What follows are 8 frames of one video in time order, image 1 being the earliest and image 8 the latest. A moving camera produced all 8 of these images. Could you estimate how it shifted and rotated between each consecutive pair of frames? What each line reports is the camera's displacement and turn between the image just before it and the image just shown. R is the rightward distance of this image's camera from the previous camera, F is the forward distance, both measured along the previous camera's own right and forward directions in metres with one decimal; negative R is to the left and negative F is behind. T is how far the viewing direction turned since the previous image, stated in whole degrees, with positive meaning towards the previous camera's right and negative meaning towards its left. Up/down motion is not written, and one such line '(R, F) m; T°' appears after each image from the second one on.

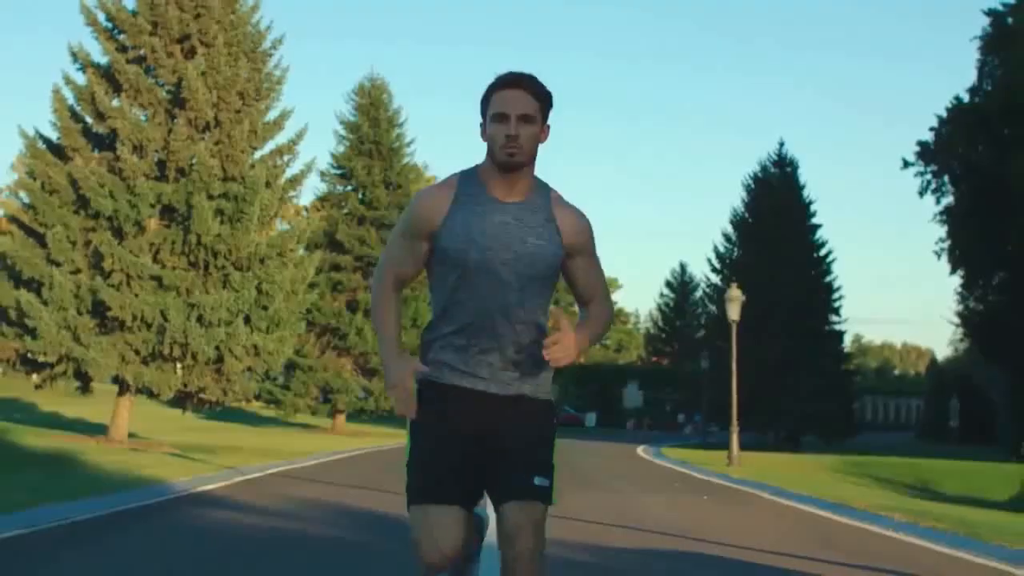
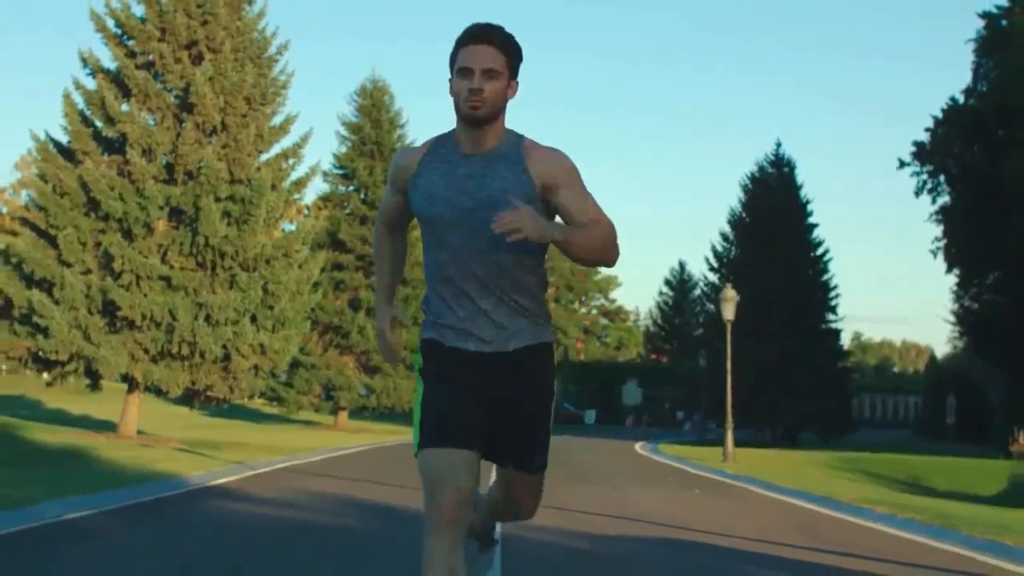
(0.0, -0.7) m; 0°
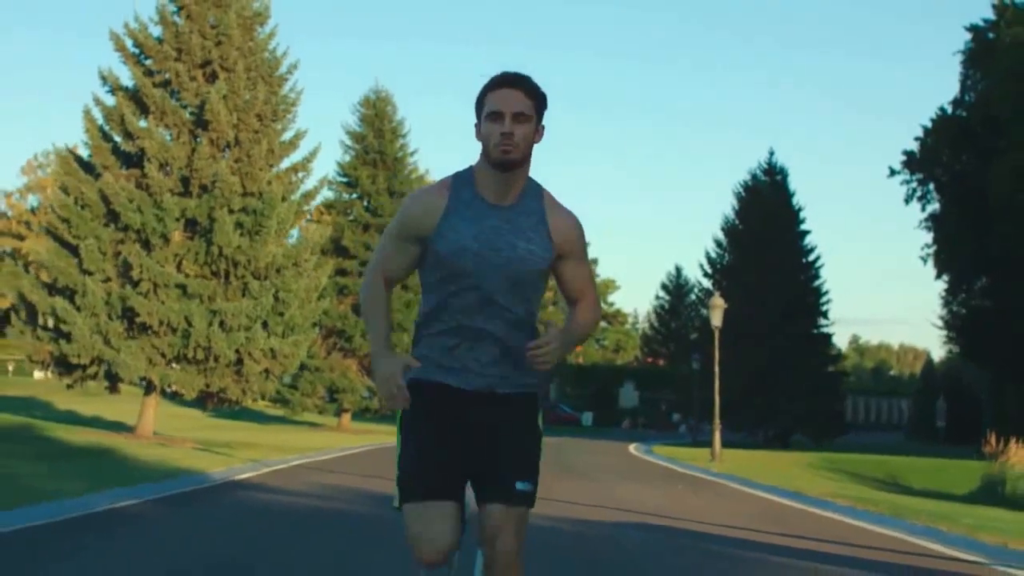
(0.0, -1.6) m; 0°
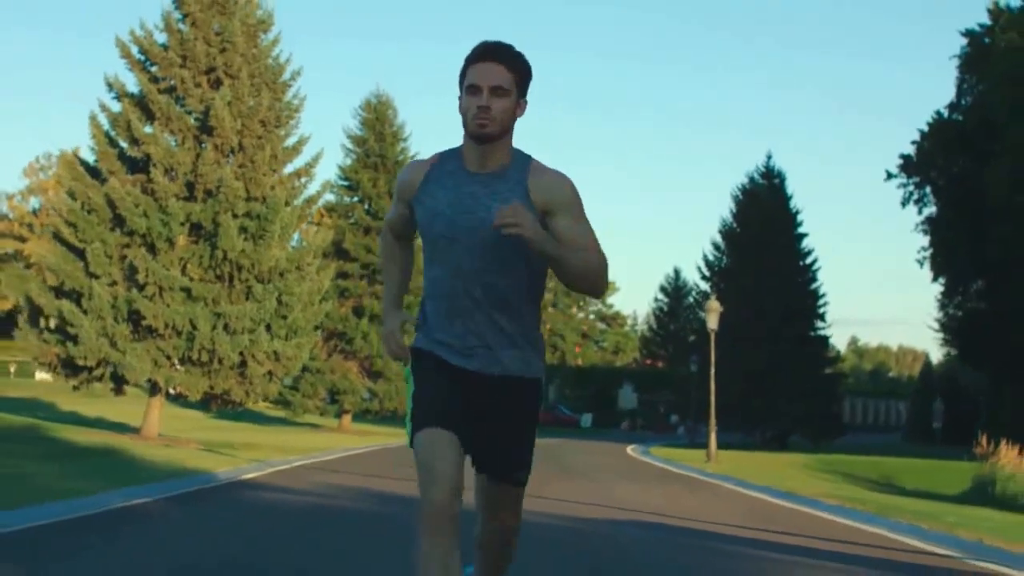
(0.0, -0.5) m; 0°
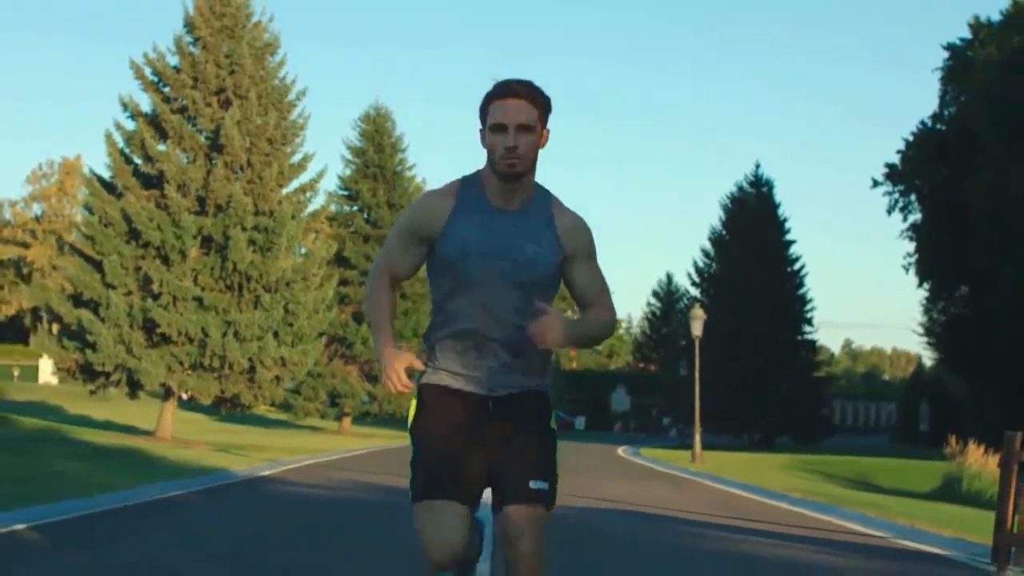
(0.0, -1.9) m; 0°
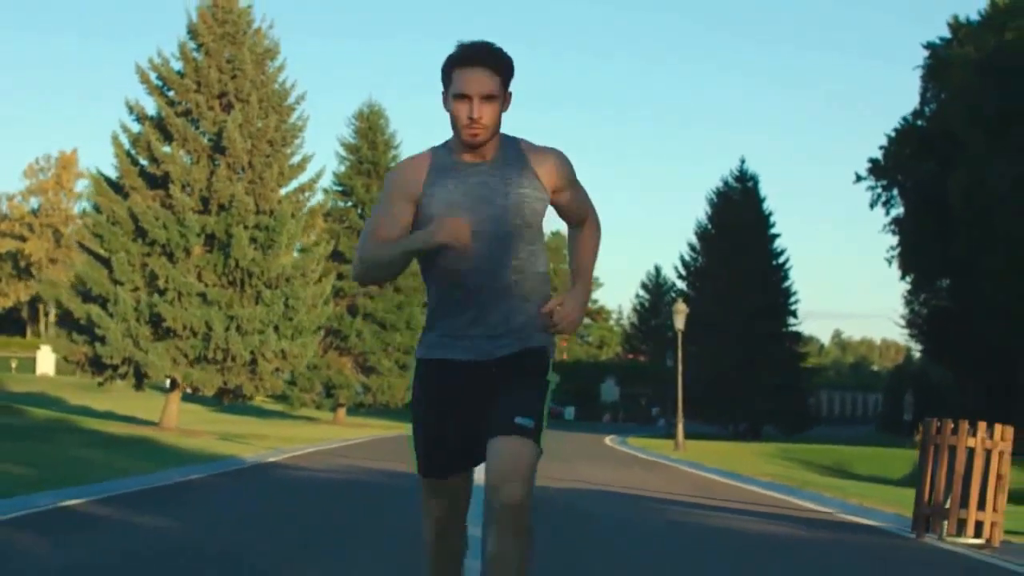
(0.0, -1.6) m; 0°
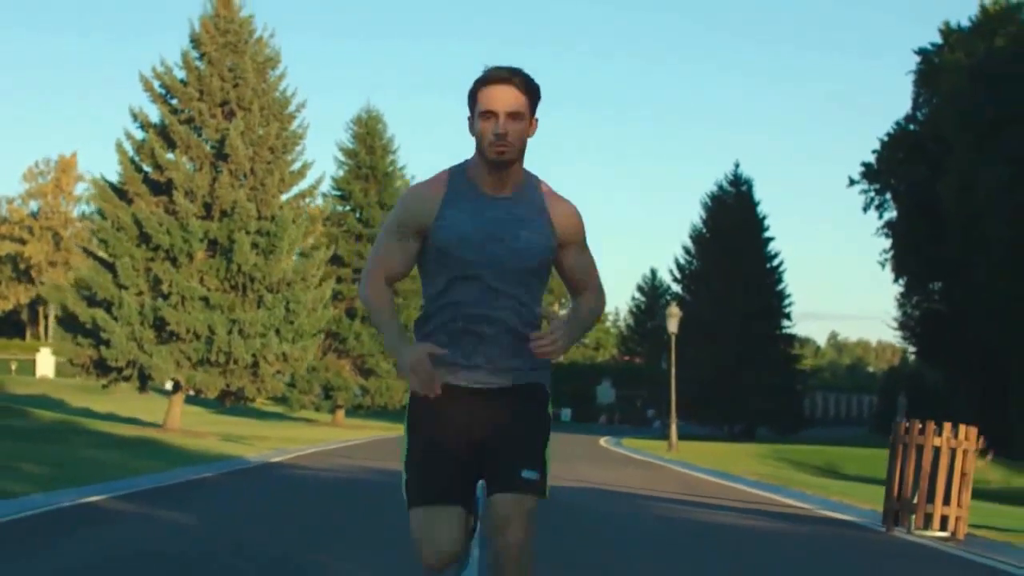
(0.0, -0.8) m; 0°
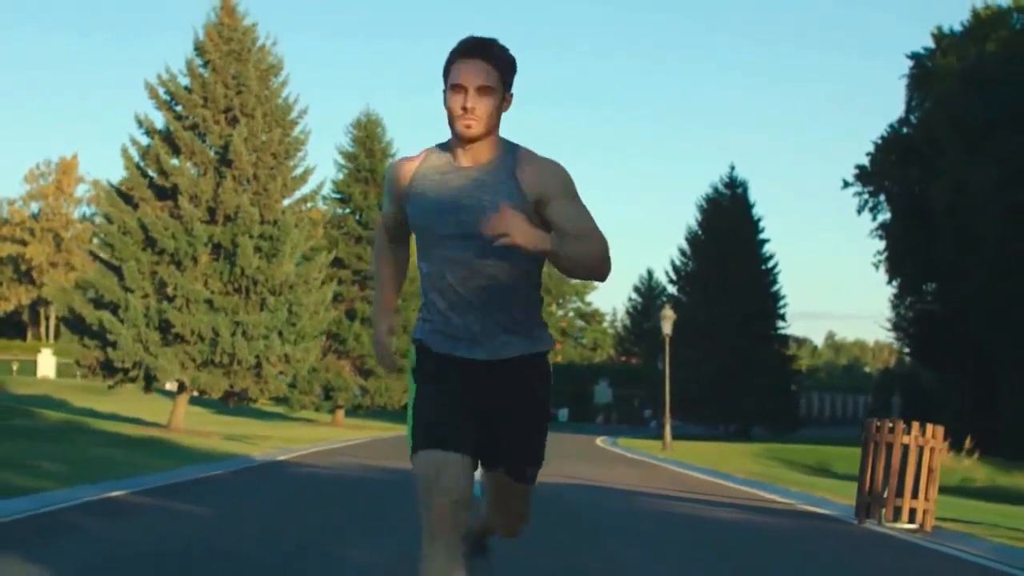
(0.0, -0.8) m; 0°
